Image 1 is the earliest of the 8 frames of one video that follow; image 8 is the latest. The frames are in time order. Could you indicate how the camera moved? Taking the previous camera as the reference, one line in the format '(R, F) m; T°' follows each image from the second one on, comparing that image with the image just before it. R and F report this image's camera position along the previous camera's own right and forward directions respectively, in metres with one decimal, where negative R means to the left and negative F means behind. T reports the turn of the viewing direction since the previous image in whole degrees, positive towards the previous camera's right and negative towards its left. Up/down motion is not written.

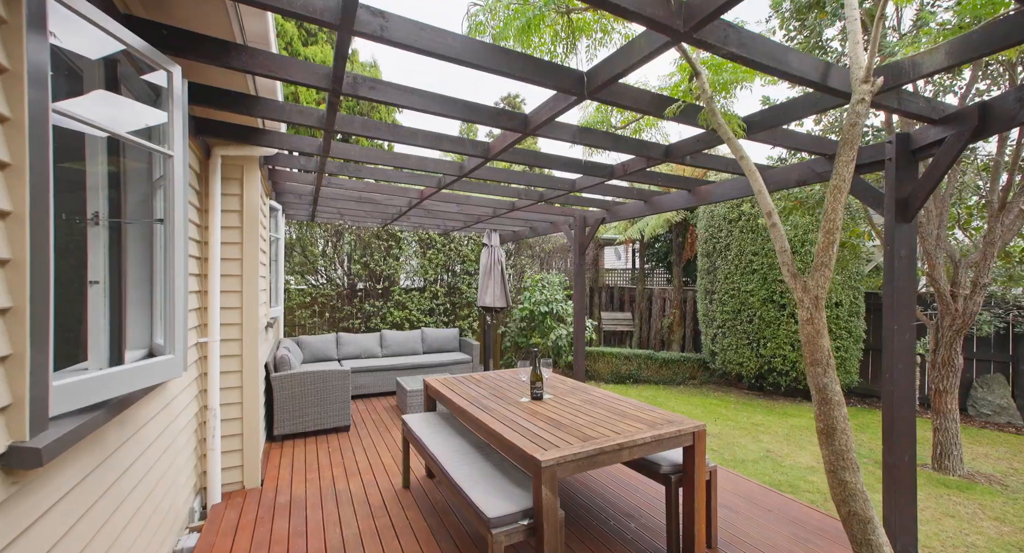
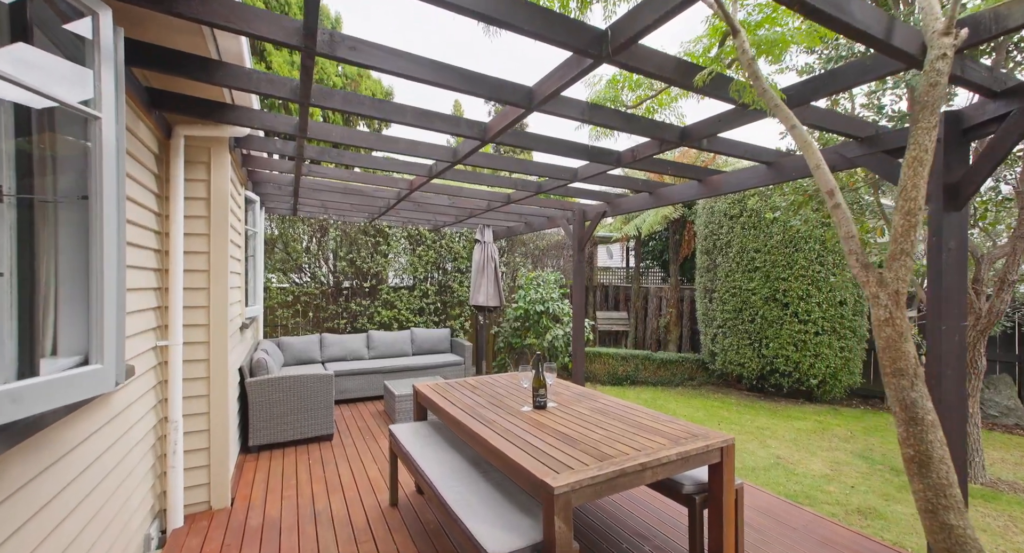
(-0.1, +0.3) m; +1°
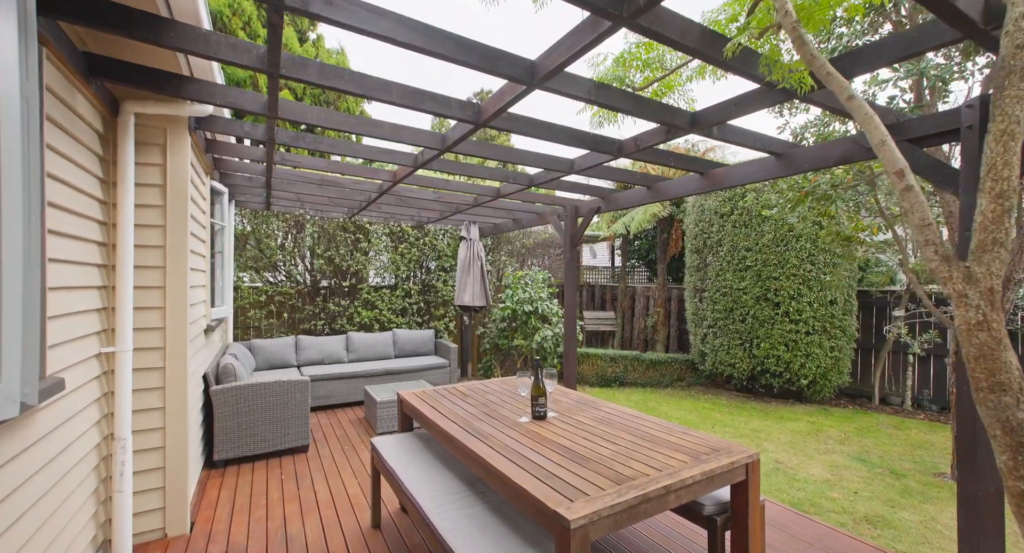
(-0.1, +0.2) m; +2°
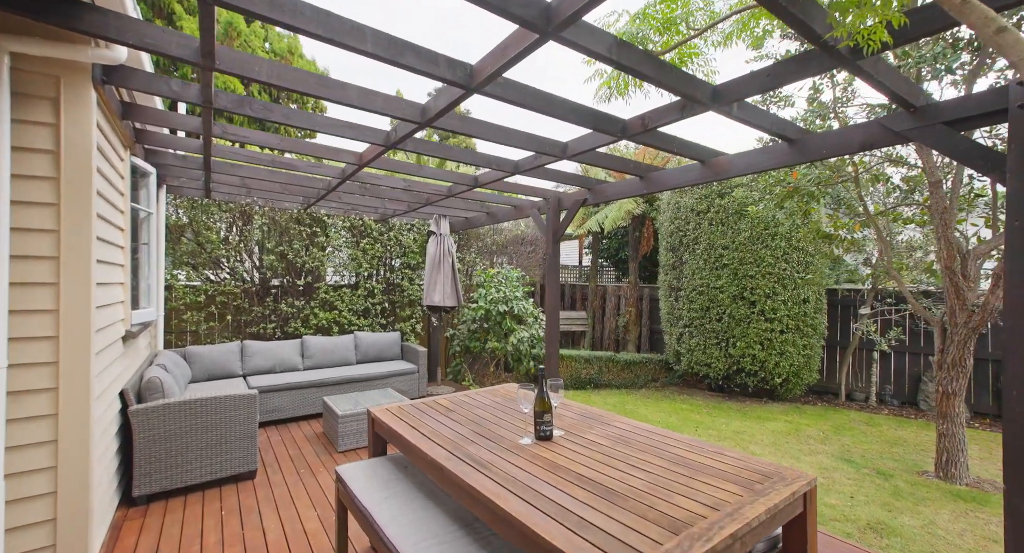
(-0.2, +0.4) m; +5°
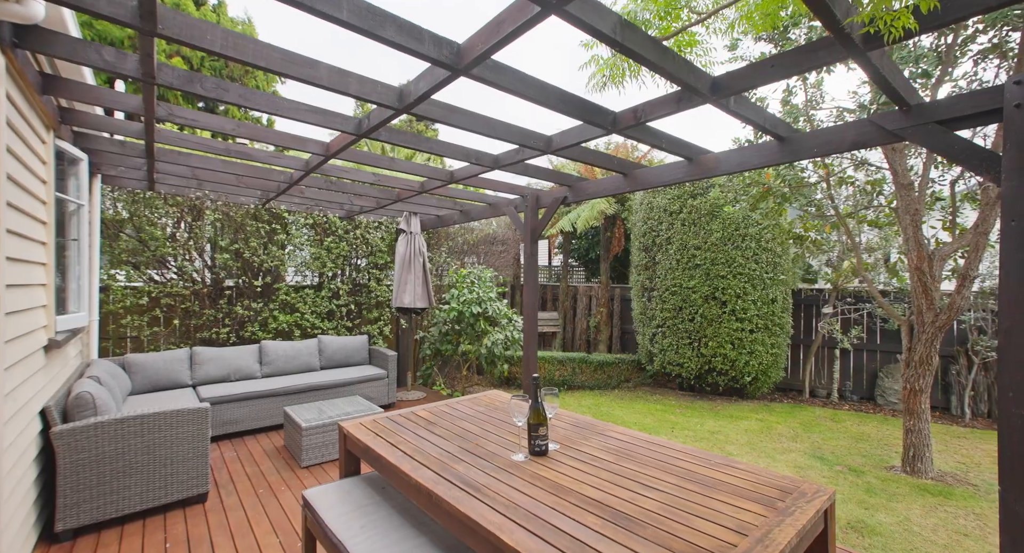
(-0.1, +0.2) m; +4°
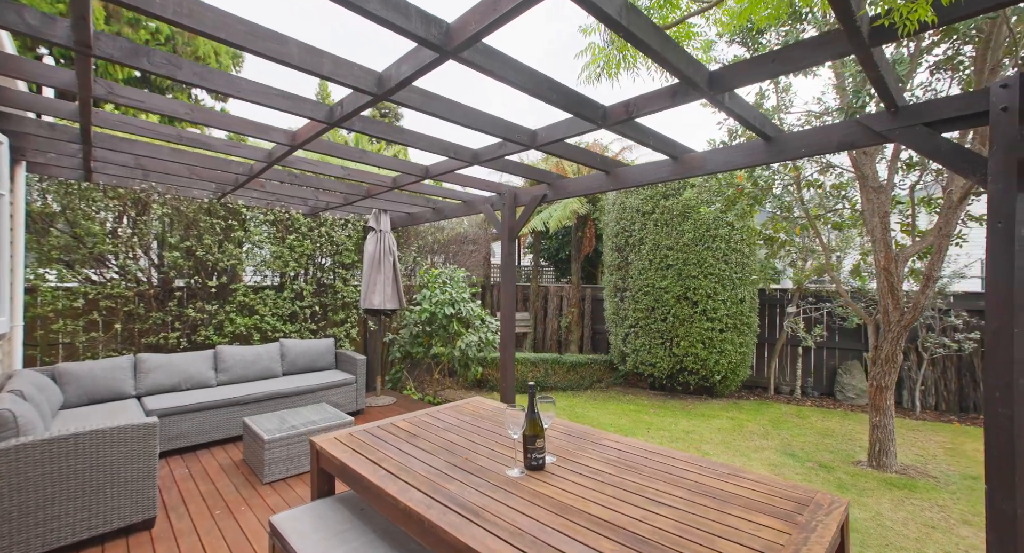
(-0.1, +0.1) m; +4°
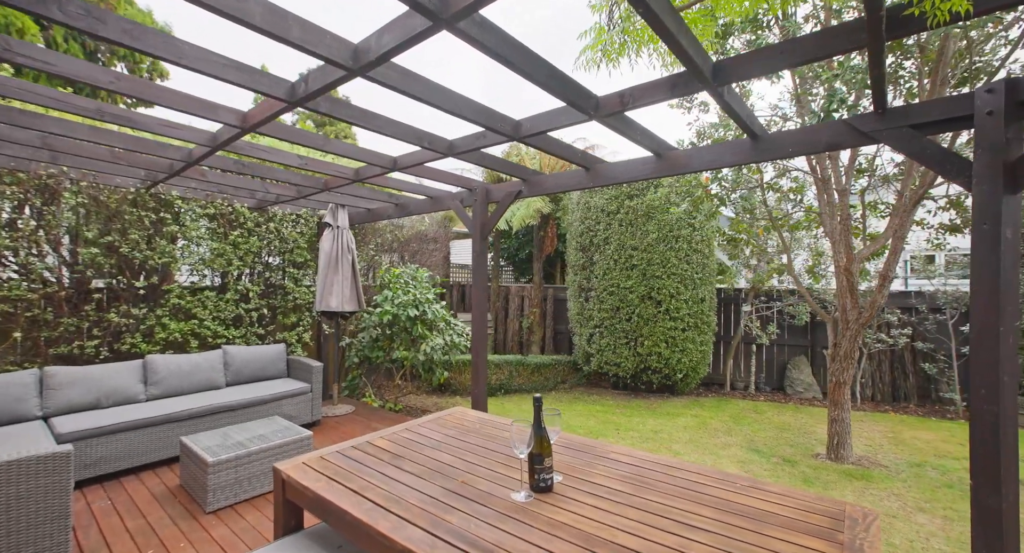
(-0.2, +0.2) m; +6°
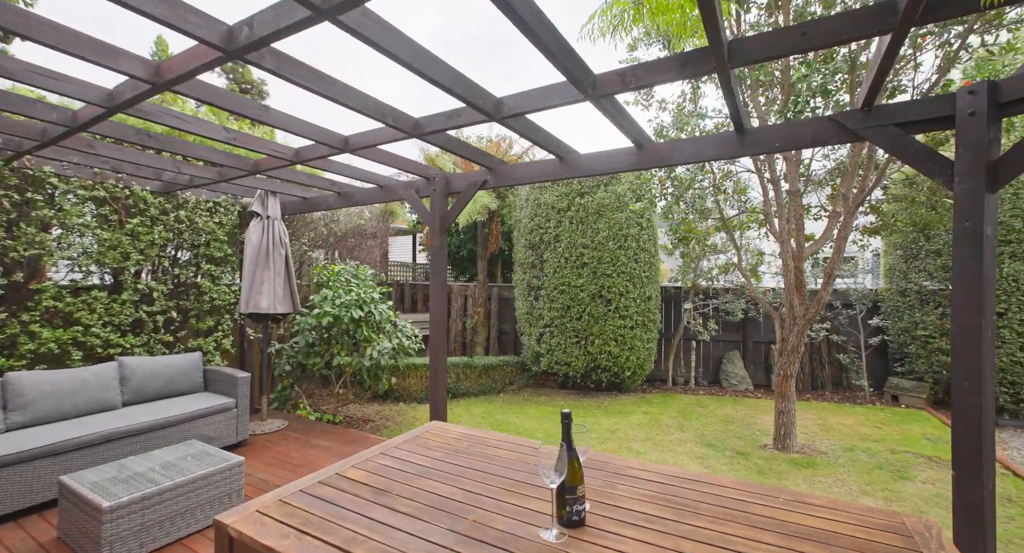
(-0.3, +0.3) m; +9°
